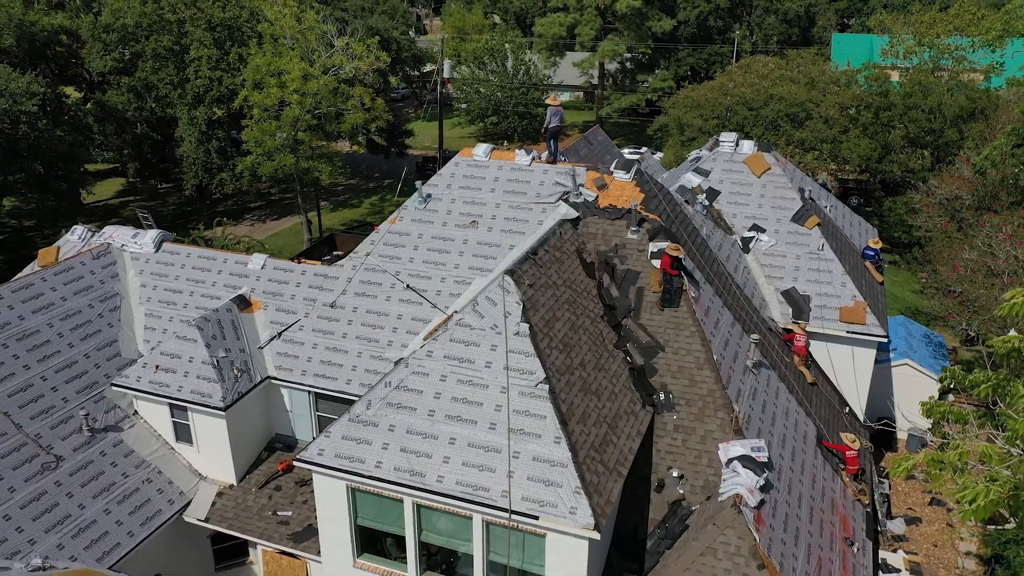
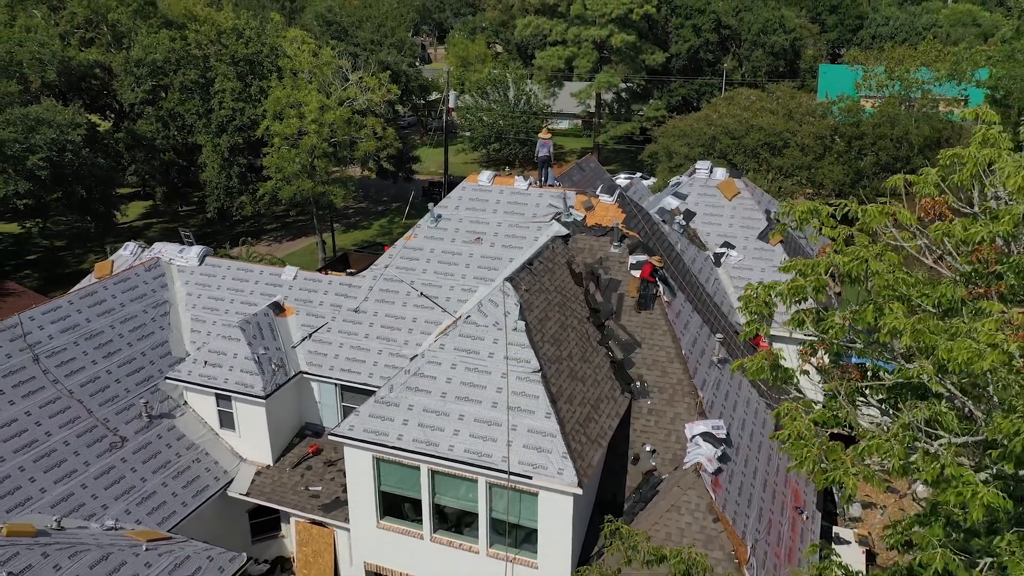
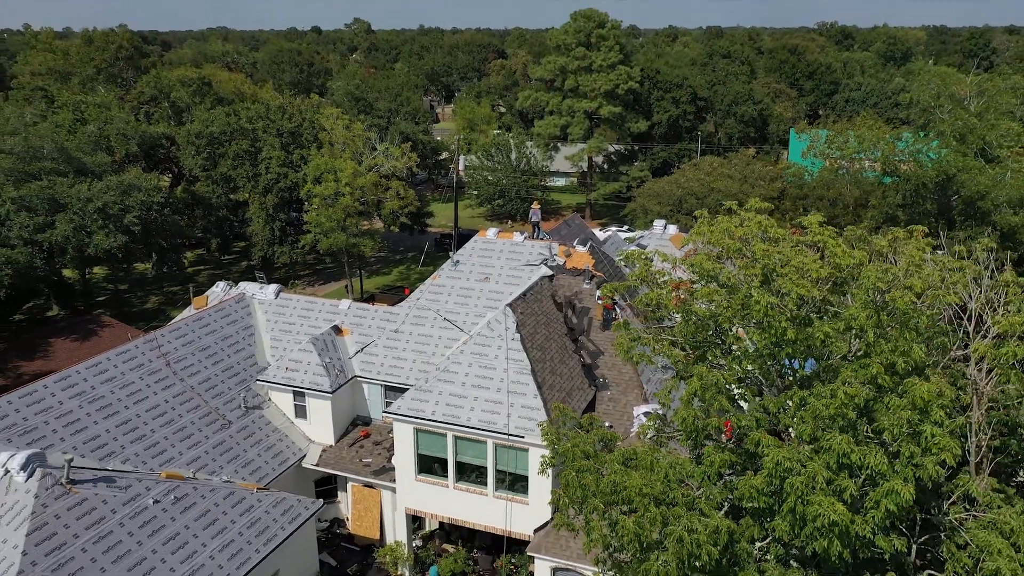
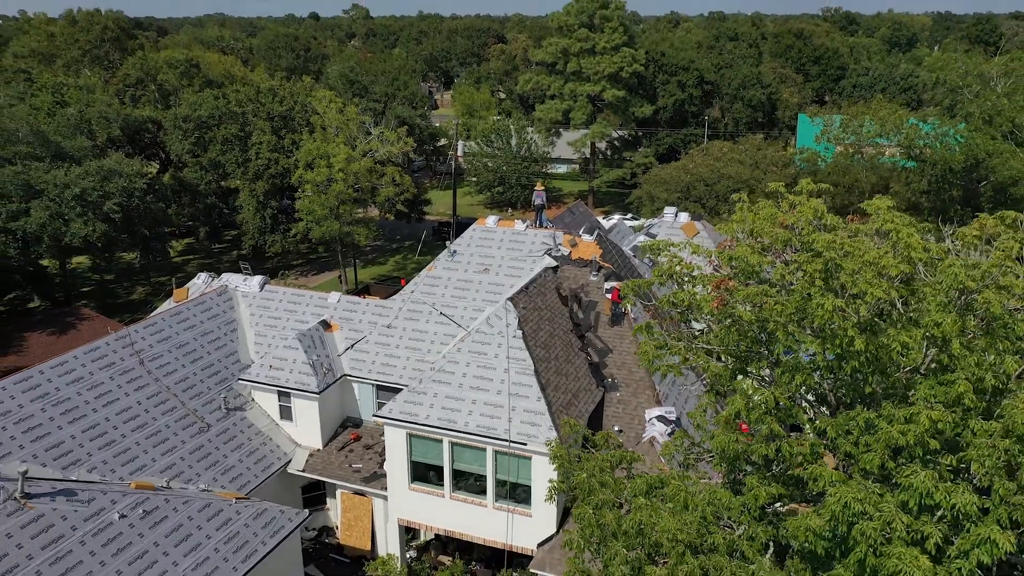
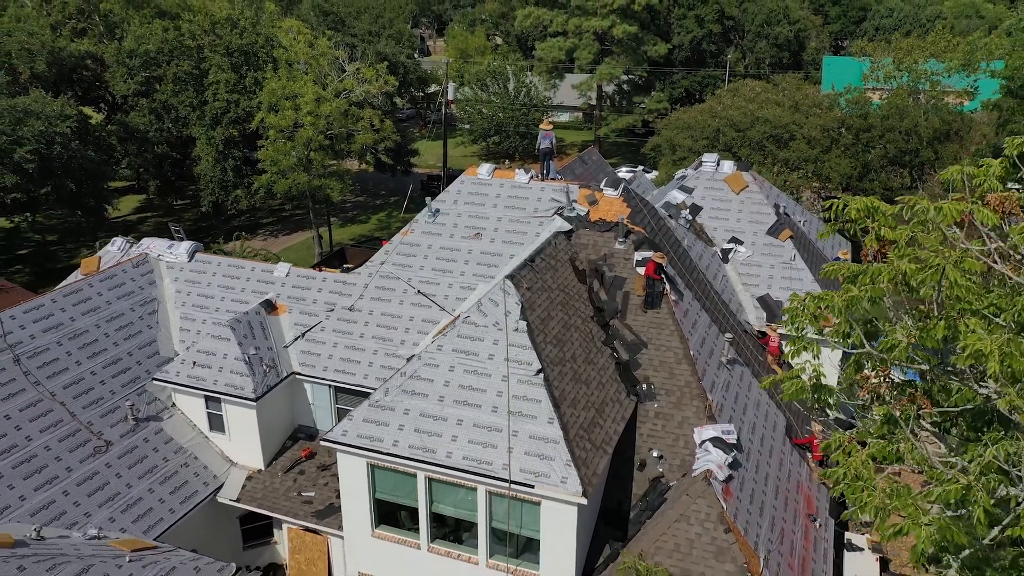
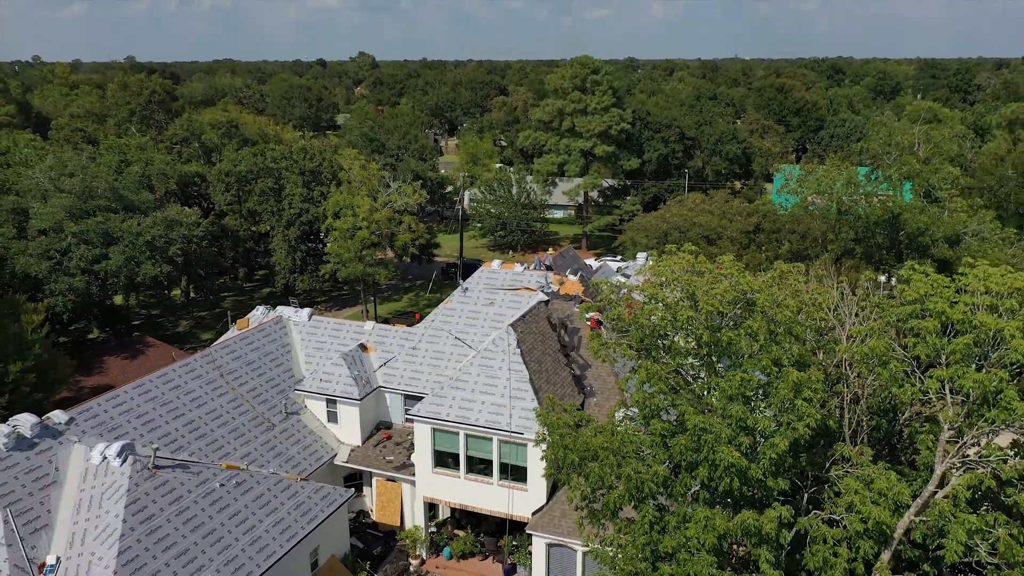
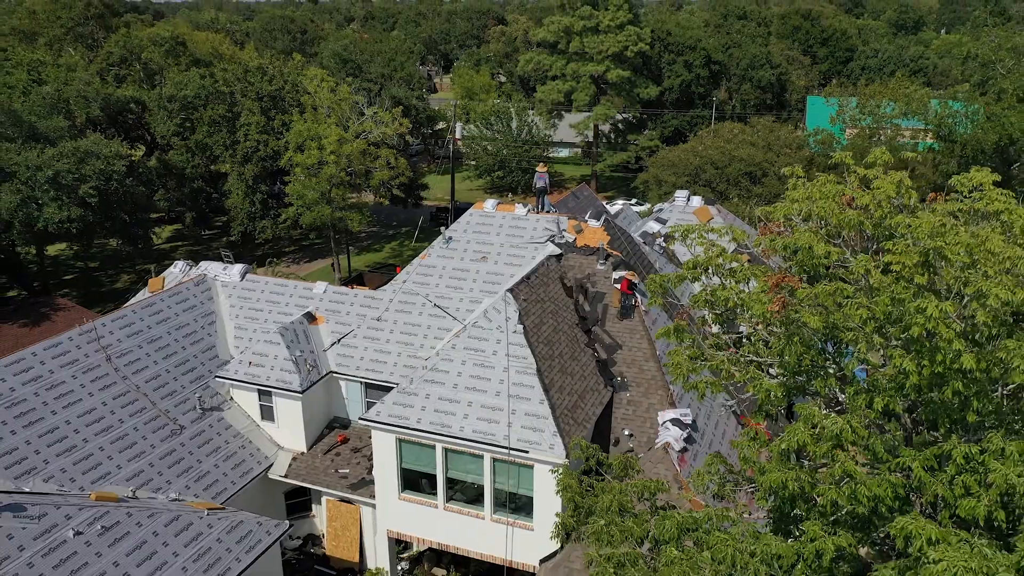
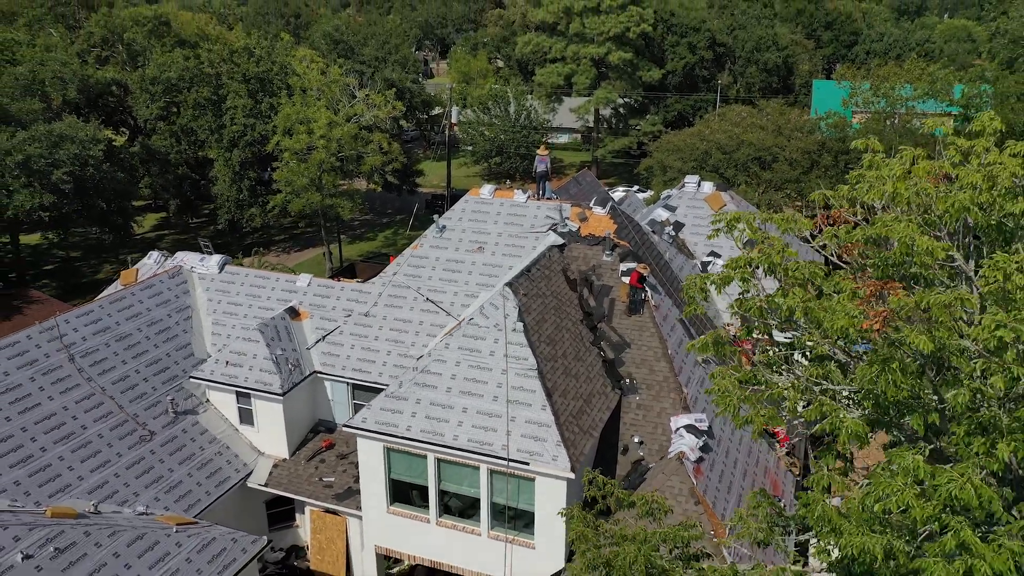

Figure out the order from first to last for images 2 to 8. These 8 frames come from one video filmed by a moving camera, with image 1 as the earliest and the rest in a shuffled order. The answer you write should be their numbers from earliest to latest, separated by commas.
5, 2, 8, 7, 4, 3, 6
